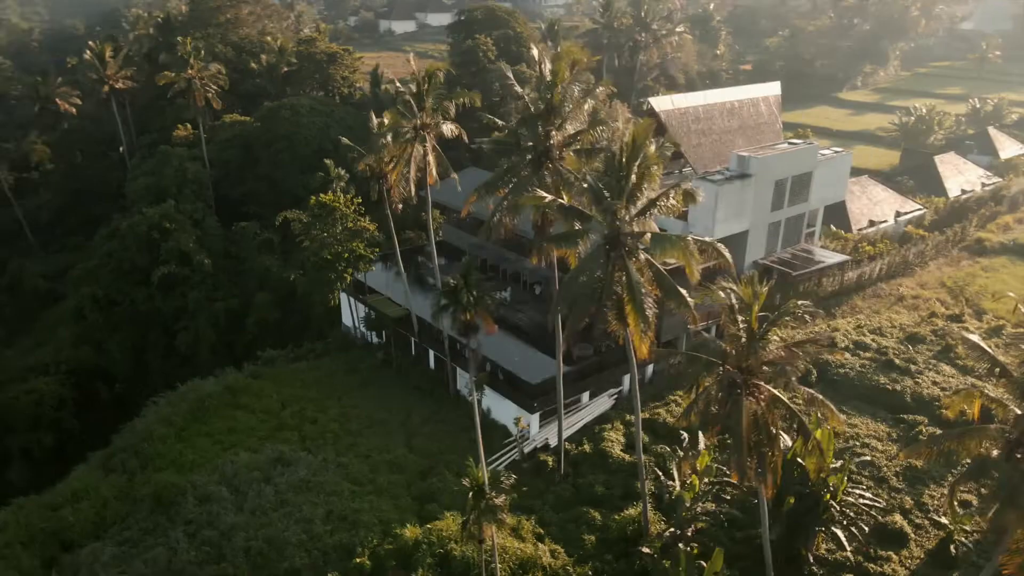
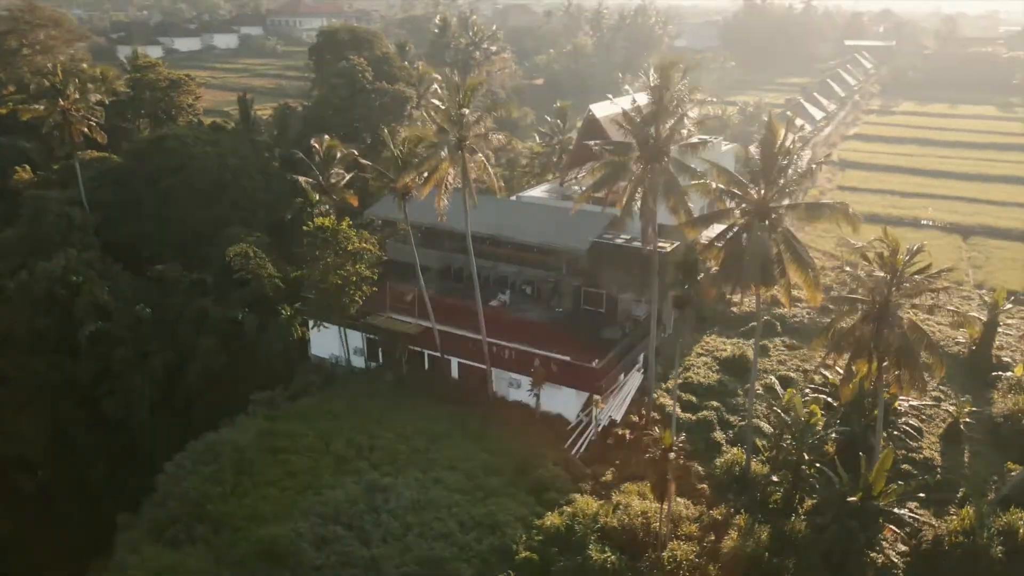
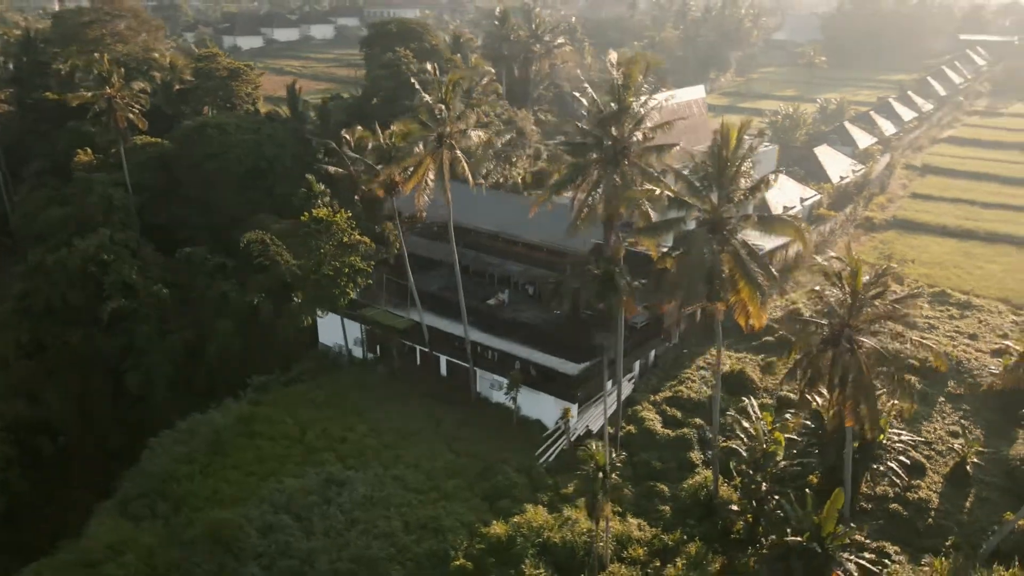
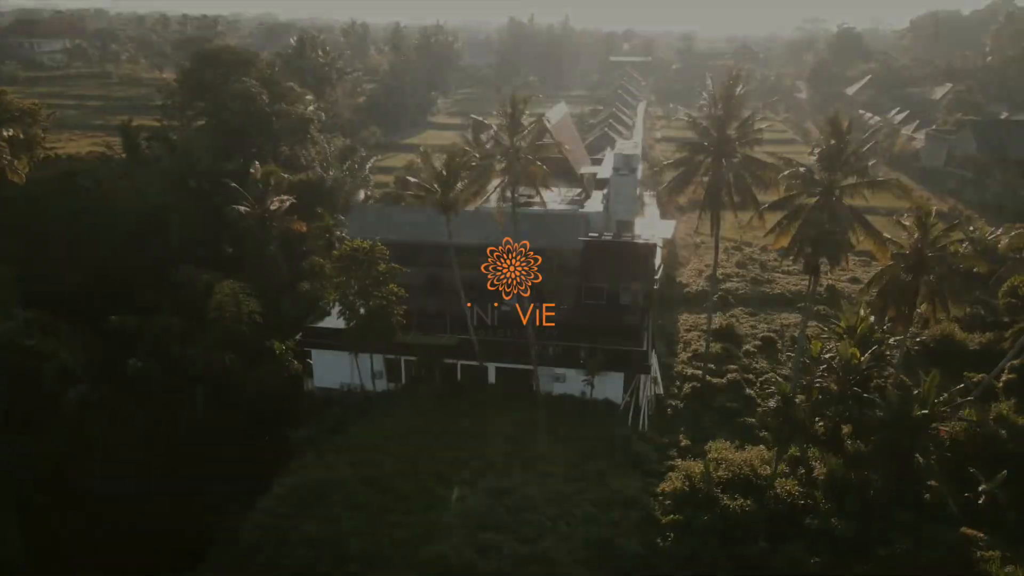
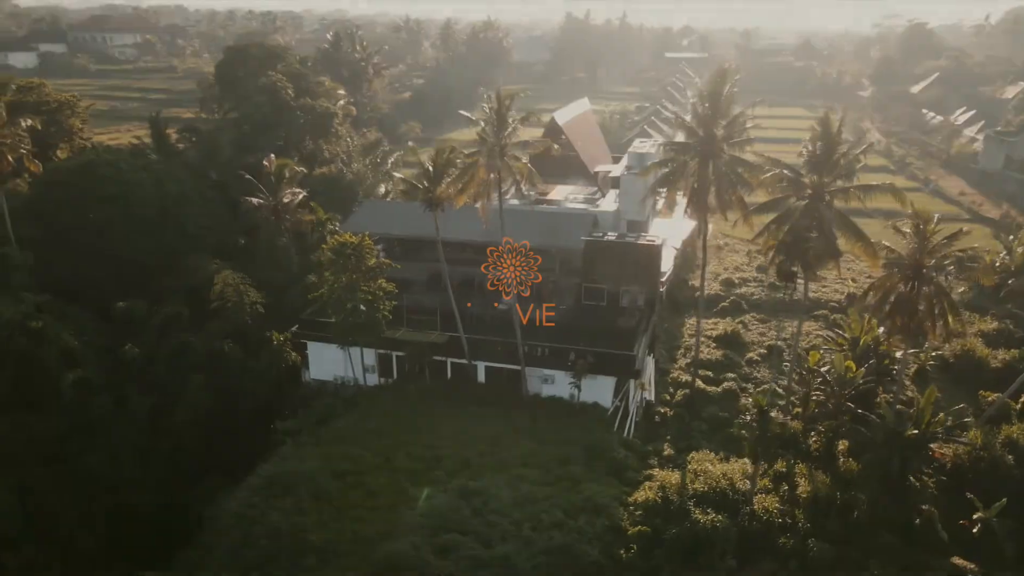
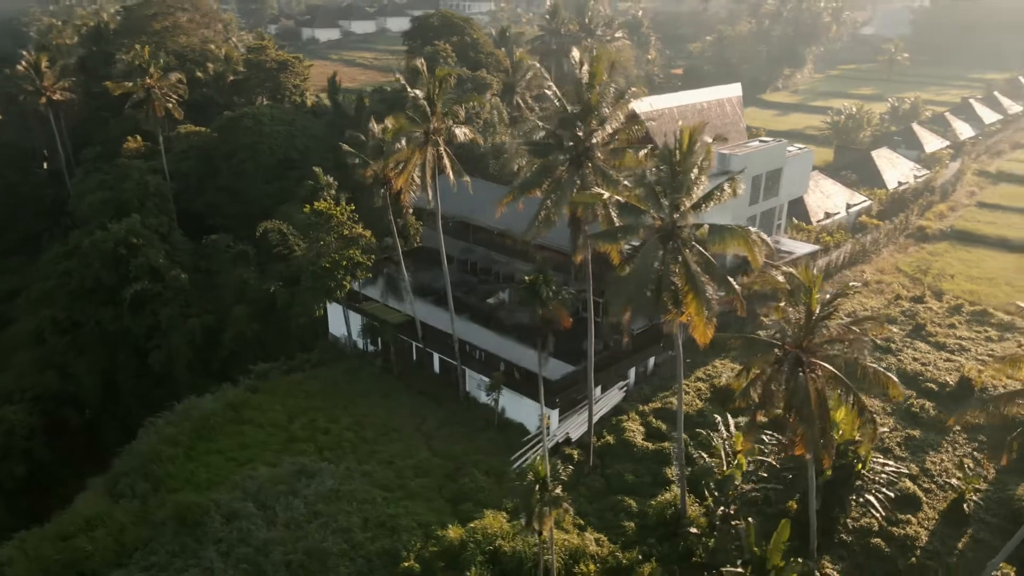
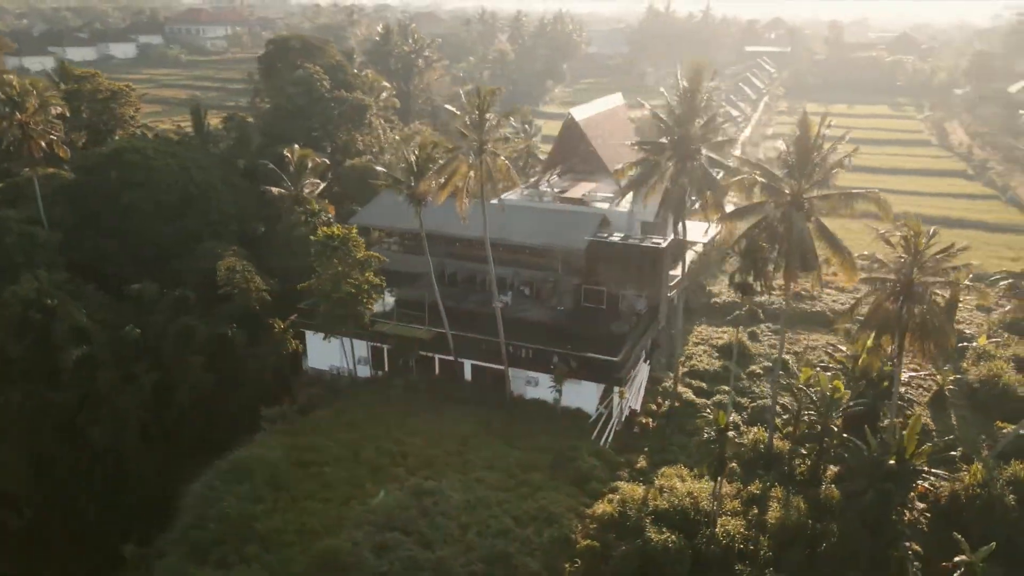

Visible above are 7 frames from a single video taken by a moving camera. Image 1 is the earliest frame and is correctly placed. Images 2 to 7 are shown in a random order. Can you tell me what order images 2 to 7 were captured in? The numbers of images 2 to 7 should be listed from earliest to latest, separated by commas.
6, 3, 2, 7, 5, 4
